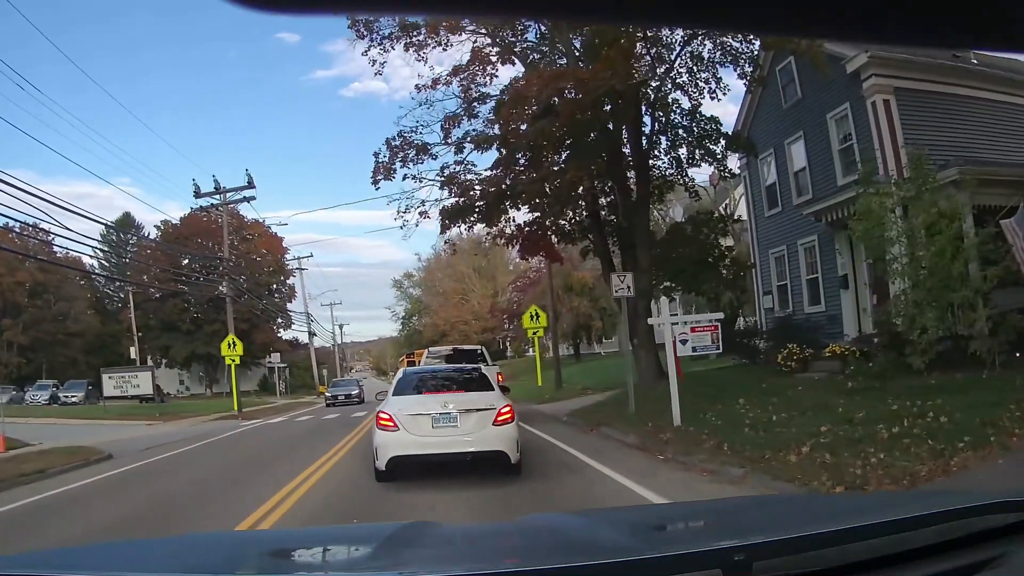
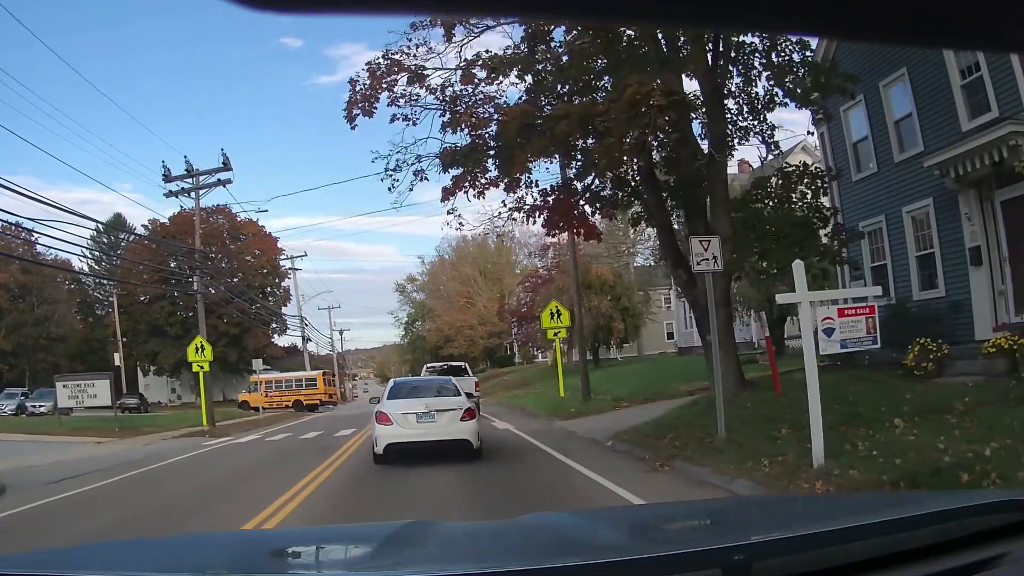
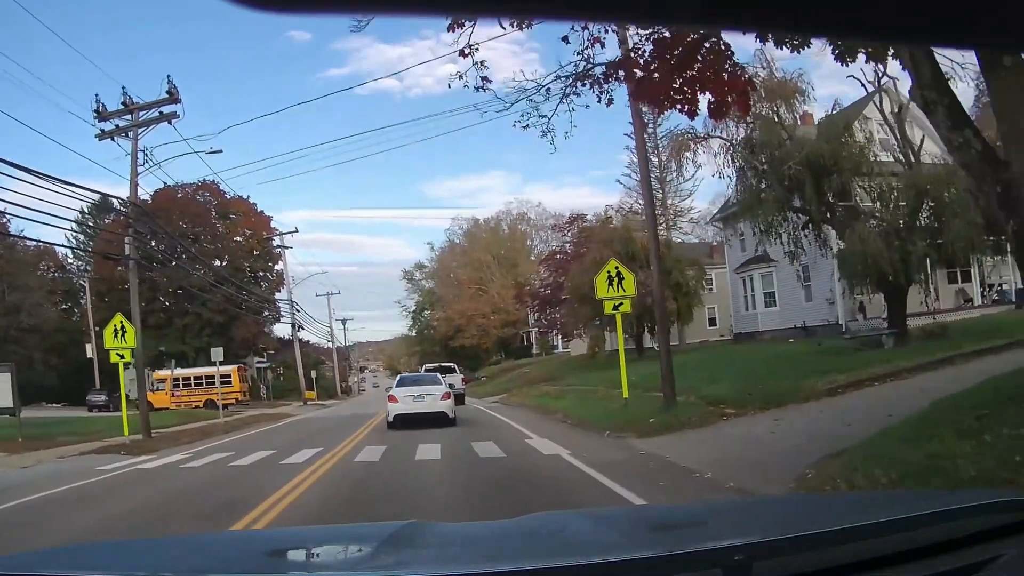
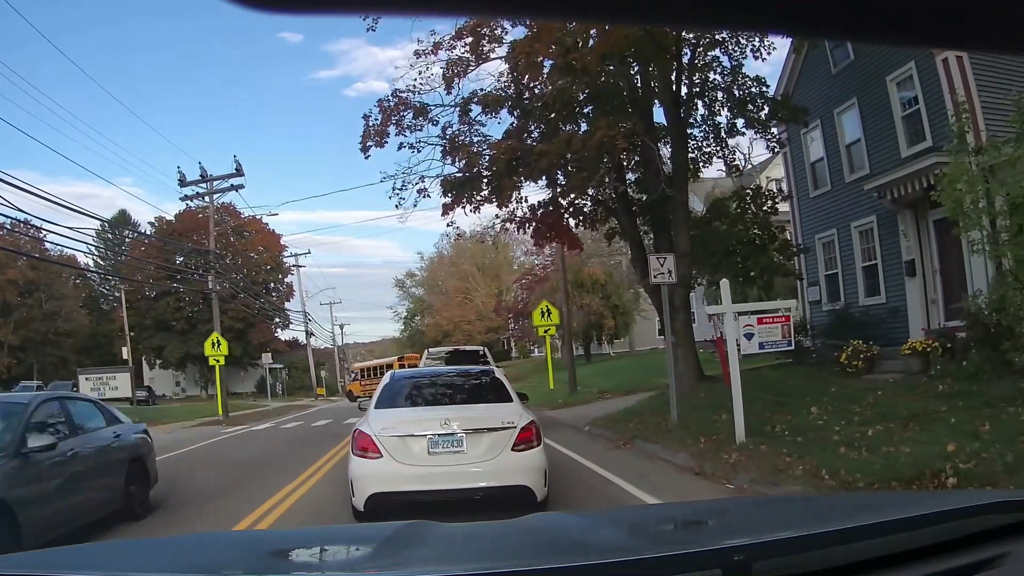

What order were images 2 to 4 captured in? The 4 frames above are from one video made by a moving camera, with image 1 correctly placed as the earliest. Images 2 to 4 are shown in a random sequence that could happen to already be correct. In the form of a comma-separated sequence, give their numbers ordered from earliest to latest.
4, 2, 3
